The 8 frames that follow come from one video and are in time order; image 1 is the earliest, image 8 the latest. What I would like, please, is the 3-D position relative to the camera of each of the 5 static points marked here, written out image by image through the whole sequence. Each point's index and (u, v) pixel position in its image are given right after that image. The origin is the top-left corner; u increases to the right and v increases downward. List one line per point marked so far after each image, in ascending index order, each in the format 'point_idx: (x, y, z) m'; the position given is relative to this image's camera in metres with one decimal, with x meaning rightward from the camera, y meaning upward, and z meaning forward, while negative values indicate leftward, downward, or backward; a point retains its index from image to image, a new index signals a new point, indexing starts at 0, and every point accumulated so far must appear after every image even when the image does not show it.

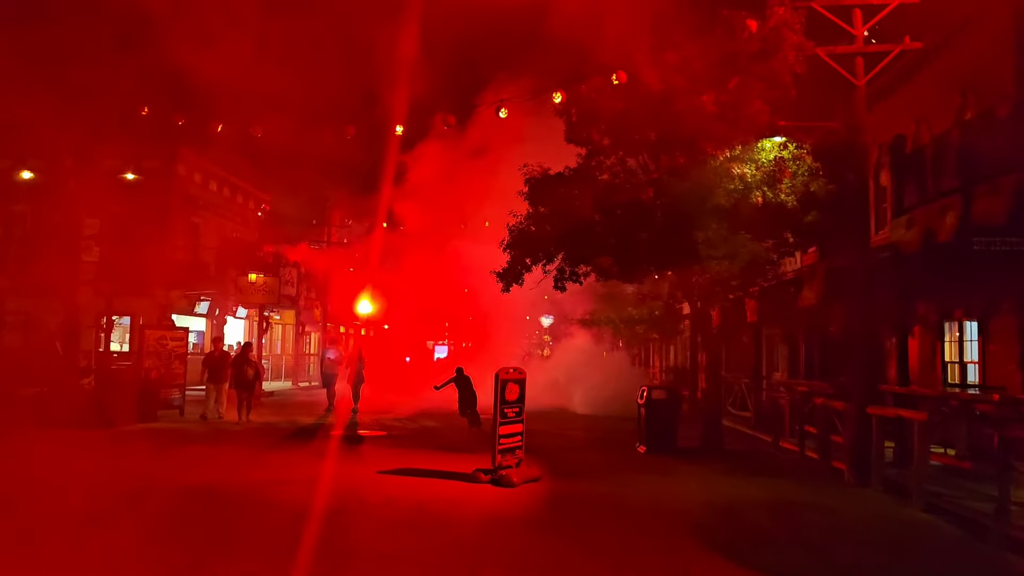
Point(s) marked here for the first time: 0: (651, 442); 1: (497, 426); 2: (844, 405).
0: (+2.1, -2.4, +12.9) m
1: (-0.2, -1.5, +8.9) m
2: (+4.3, -1.5, +10.7) m
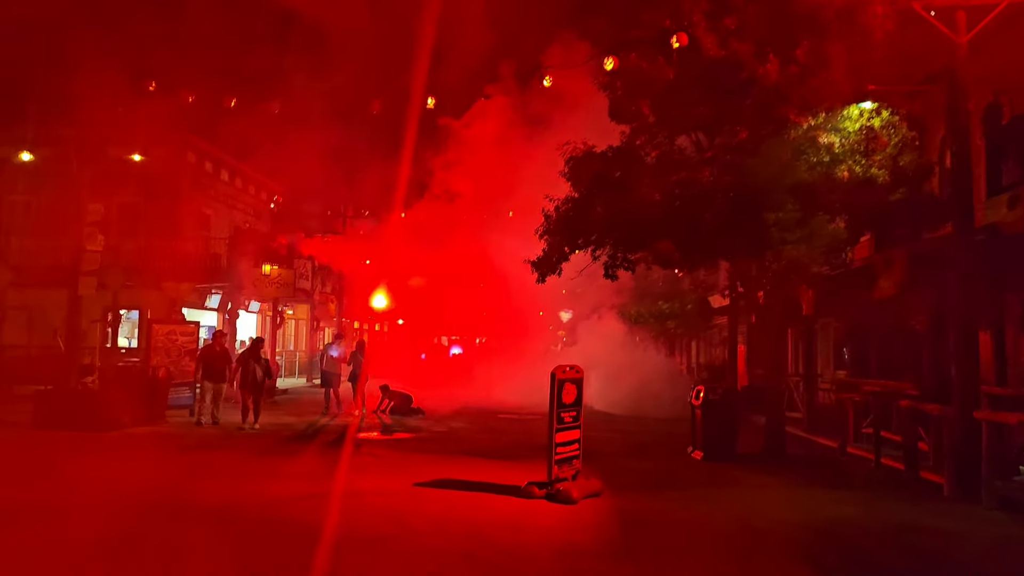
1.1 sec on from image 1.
0: (+2.7, -2.2, +11.7) m
1: (+0.4, -1.3, +7.8) m
2: (+4.8, -1.4, +9.5) m
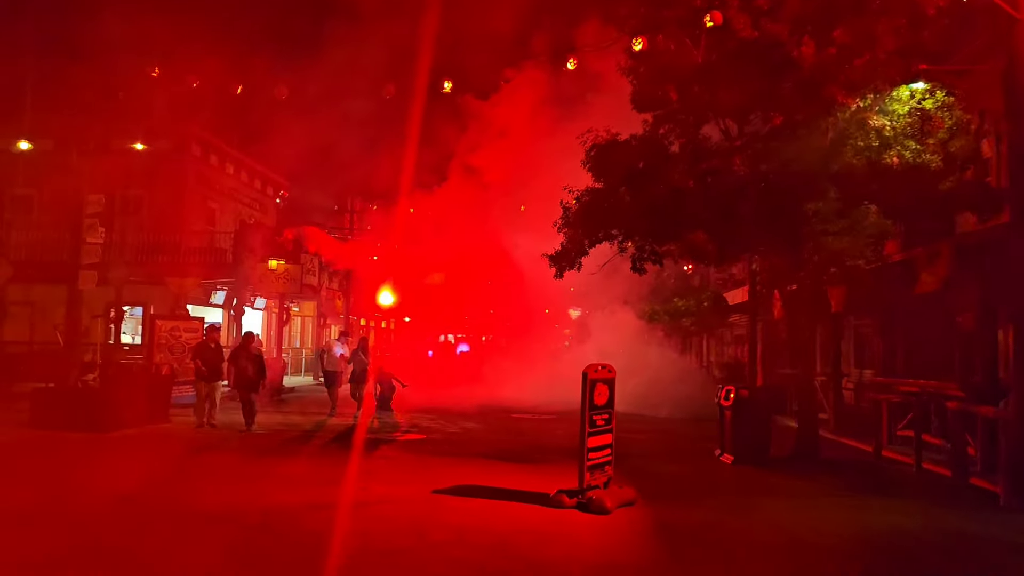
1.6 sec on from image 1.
0: (+3.0, -2.2, +11.1) m
1: (+0.6, -1.3, +7.2) m
2: (+5.1, -1.3, +8.9) m
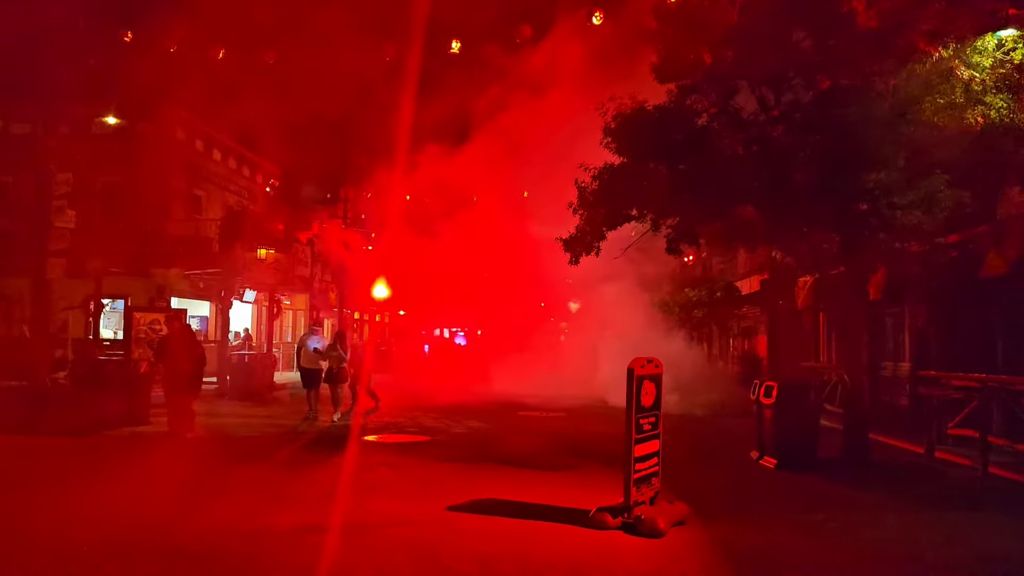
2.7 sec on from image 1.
0: (+3.2, -2.0, +10.0) m
1: (+0.9, -1.1, +6.0) m
2: (+5.3, -1.1, +7.8) m
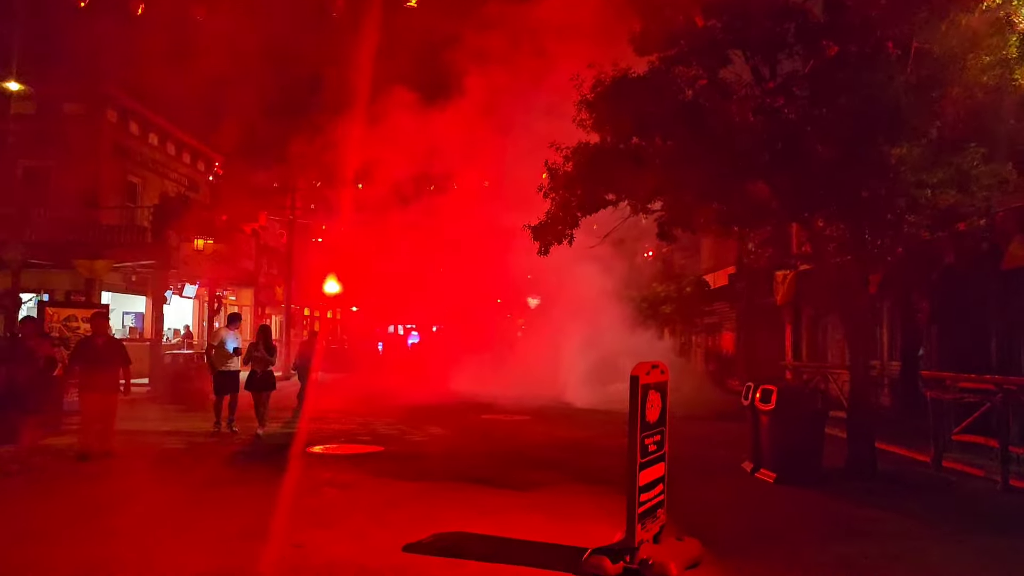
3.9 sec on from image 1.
0: (+2.8, -1.9, +8.9) m
1: (+0.7, -1.1, +4.8) m
2: (+5.0, -1.0, +6.8) m
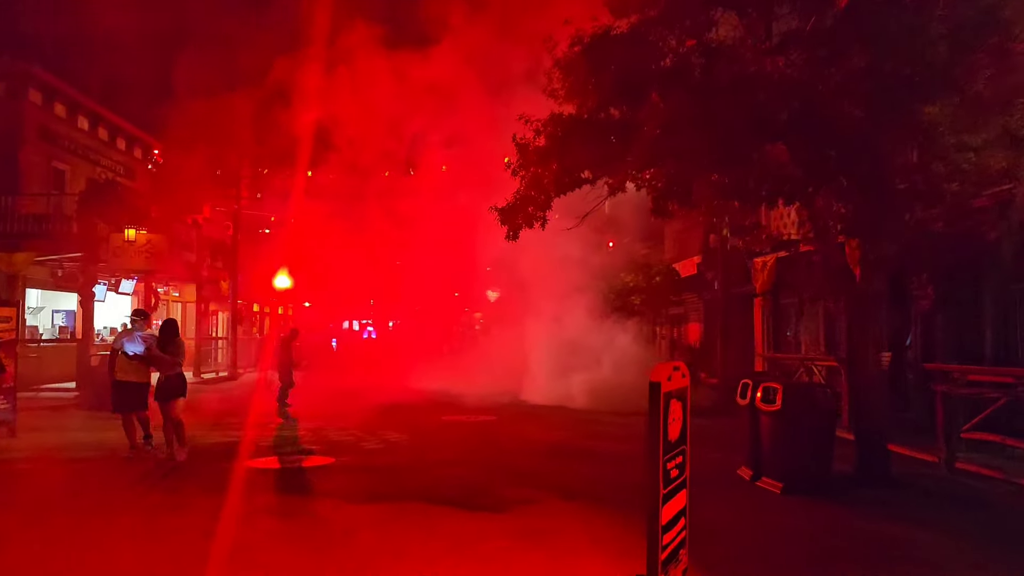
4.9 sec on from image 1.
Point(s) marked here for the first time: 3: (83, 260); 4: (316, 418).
0: (+2.5, -1.8, +7.9) m
1: (+0.6, -1.0, +3.7) m
2: (+4.9, -0.9, +5.9) m
3: (-9.2, +0.7, +17.8) m
4: (-3.4, -2.2, +14.5) m
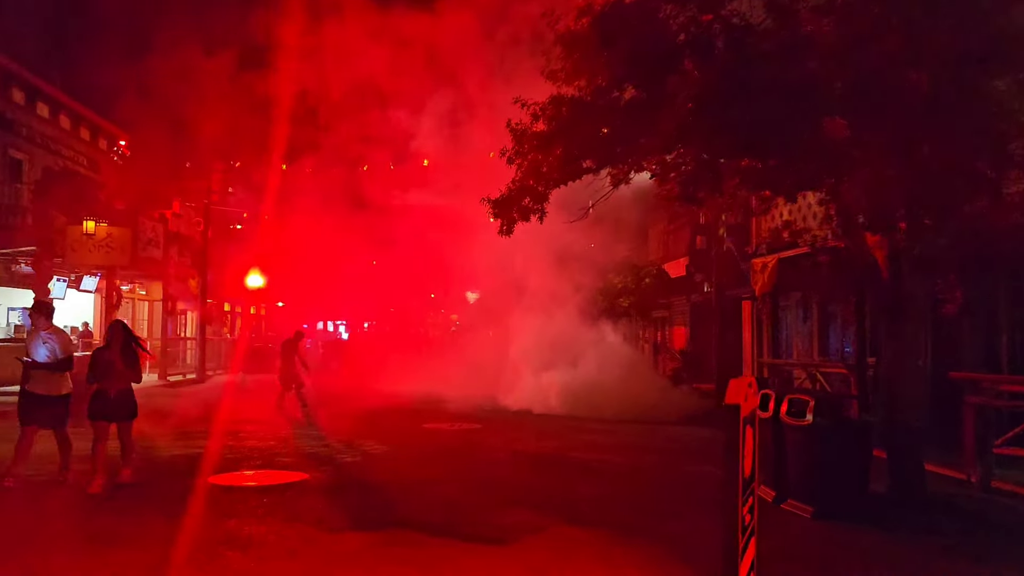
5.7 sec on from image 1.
0: (+2.5, -1.8, +7.1) m
1: (+0.8, -0.9, +2.9) m
2: (+4.9, -0.9, +5.2) m
3: (-9.4, +0.7, +16.7) m
4: (-3.6, -2.2, +13.5) m
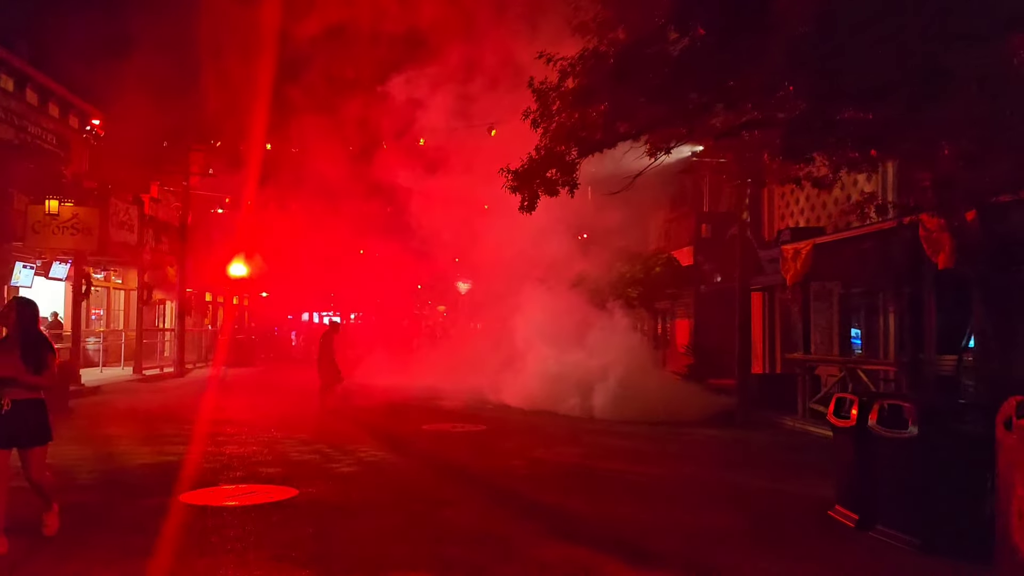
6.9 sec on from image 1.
0: (+2.7, -1.6, +5.9) m
1: (+1.1, -0.9, +1.6) m
2: (+5.2, -0.8, +4.0) m
3: (-9.3, +1.0, +15.2) m
4: (-3.5, -2.0, +12.2) m
